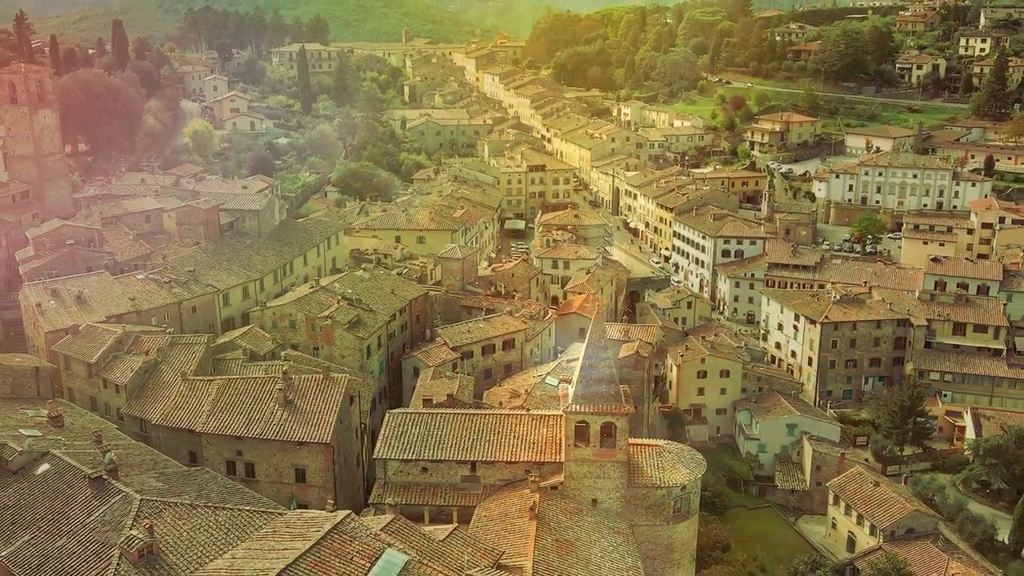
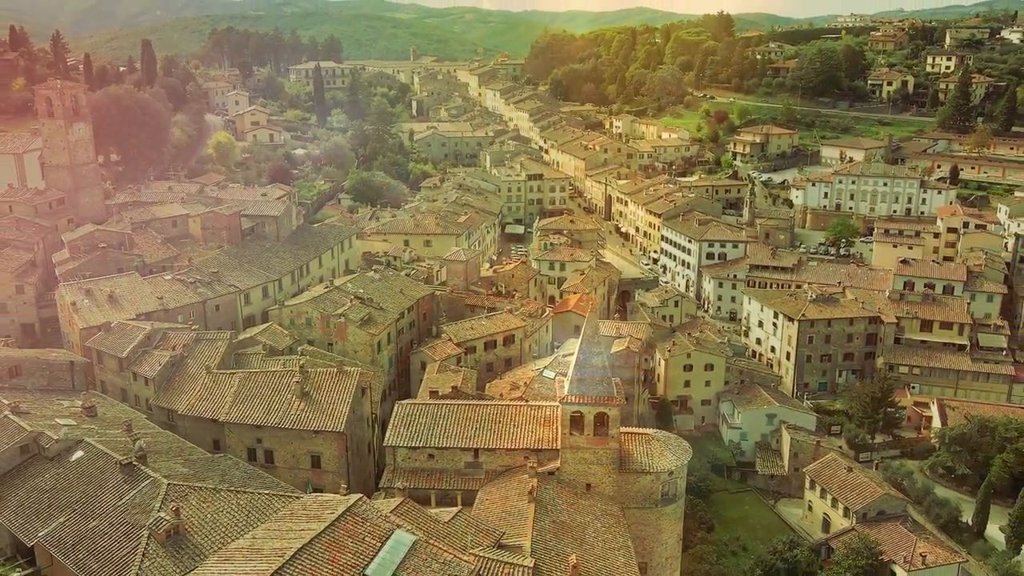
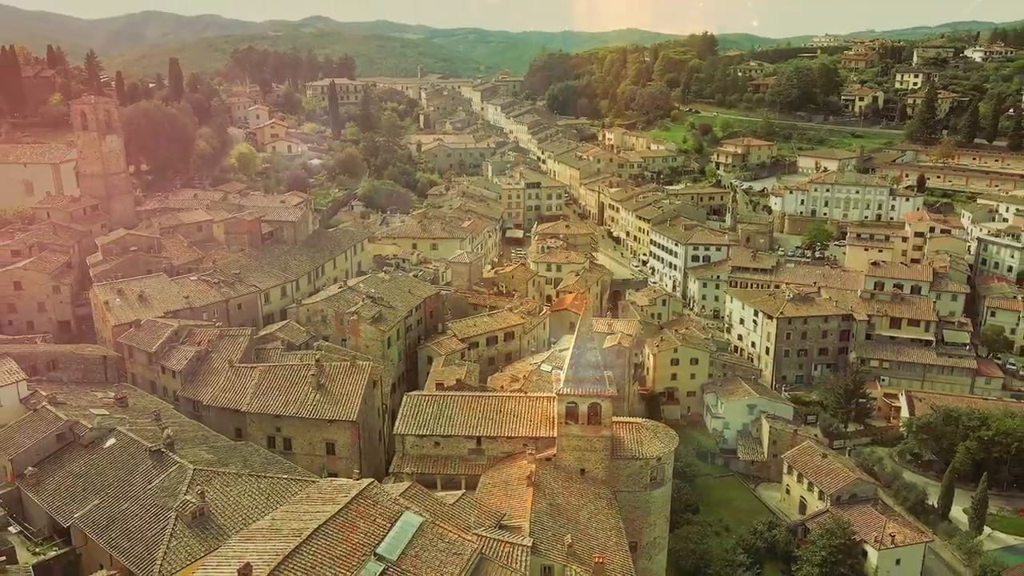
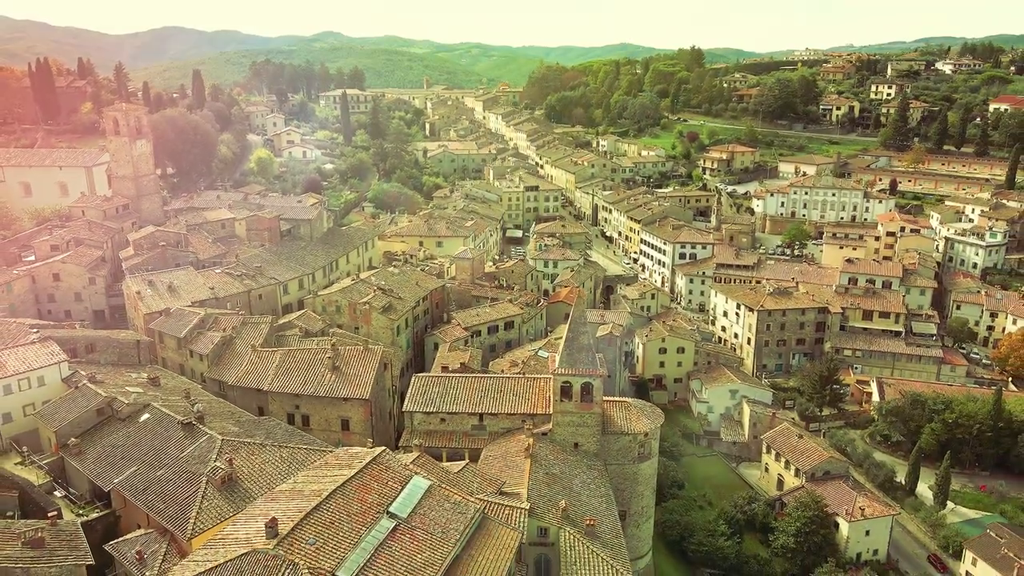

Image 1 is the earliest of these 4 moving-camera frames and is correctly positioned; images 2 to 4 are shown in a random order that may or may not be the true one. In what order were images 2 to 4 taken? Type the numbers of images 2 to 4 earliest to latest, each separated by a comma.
2, 3, 4
